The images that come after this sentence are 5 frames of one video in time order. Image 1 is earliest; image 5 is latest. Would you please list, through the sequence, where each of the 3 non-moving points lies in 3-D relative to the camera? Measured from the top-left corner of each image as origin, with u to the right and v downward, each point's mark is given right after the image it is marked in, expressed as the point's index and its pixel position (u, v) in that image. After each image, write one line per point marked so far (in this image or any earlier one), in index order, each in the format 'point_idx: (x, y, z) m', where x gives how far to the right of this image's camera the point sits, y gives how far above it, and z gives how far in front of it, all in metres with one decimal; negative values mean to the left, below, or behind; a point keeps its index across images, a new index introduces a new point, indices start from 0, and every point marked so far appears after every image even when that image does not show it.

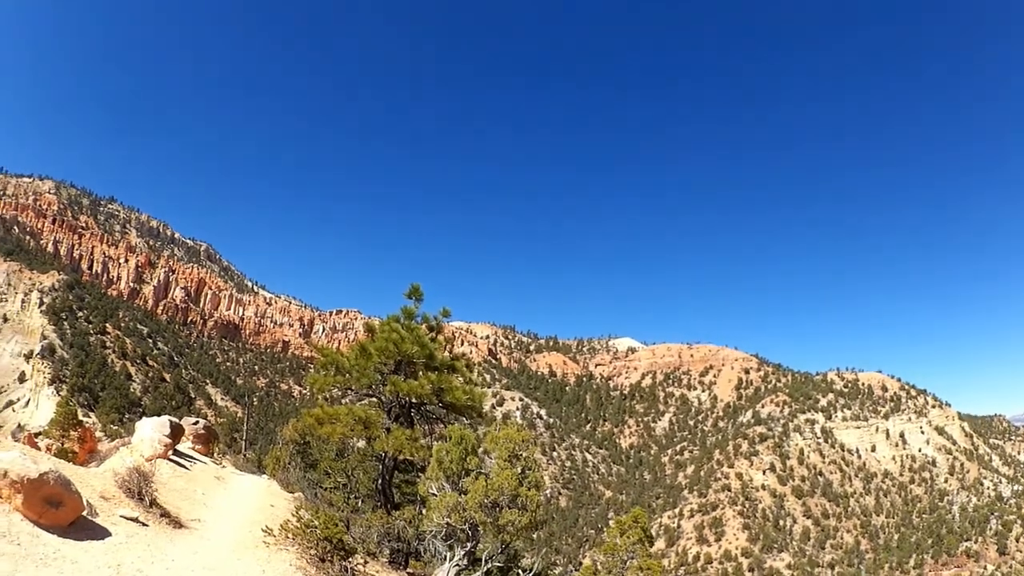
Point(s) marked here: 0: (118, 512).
0: (-11.6, -6.5, +17.3) m
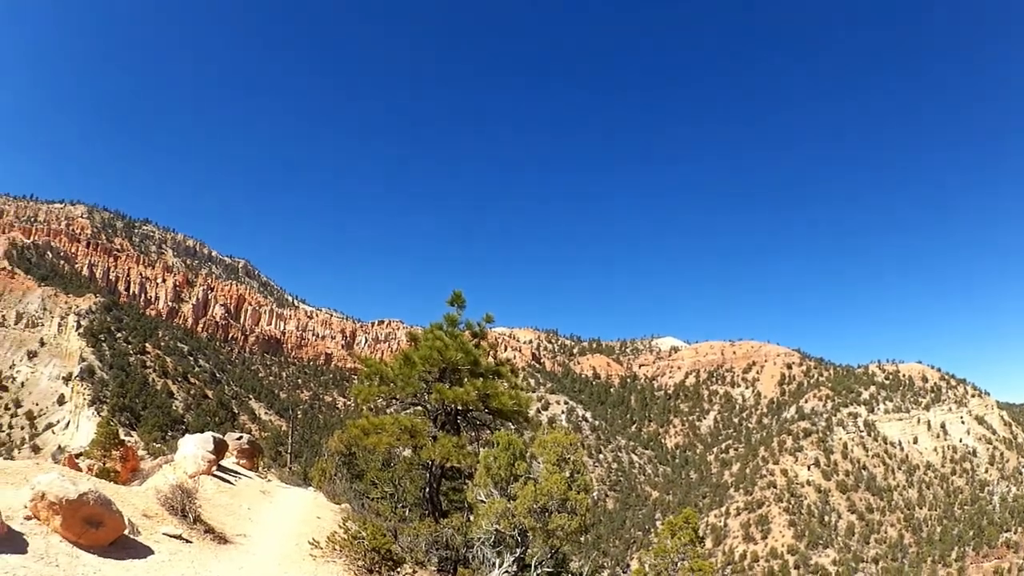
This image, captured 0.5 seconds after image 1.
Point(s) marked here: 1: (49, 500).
0: (-10.4, -7.1, +17.4) m
1: (-10.4, -4.8, +13.2) m
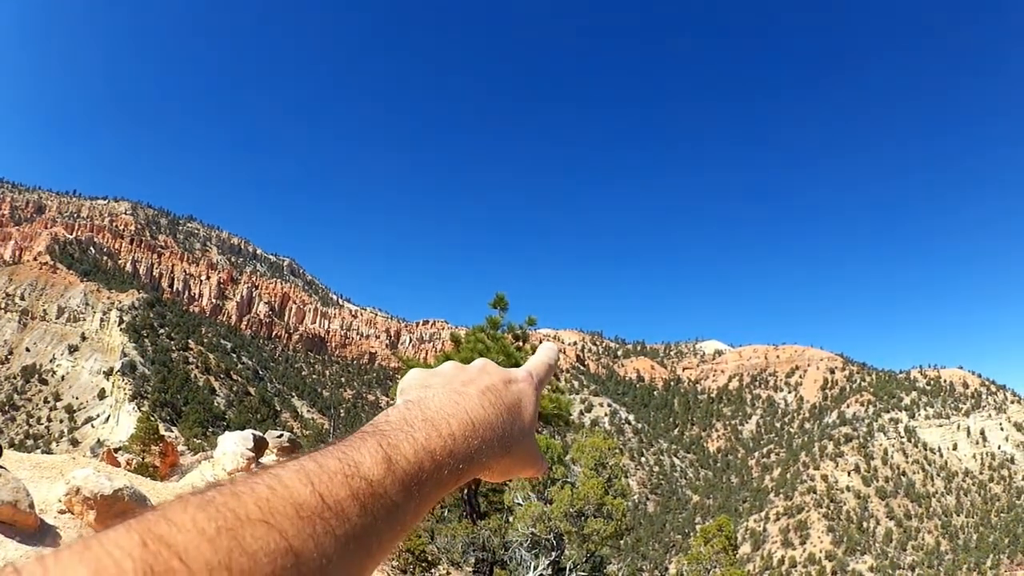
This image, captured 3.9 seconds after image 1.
0: (-9.3, -7.0, +17.4) m
1: (-9.6, -4.7, +13.2) m
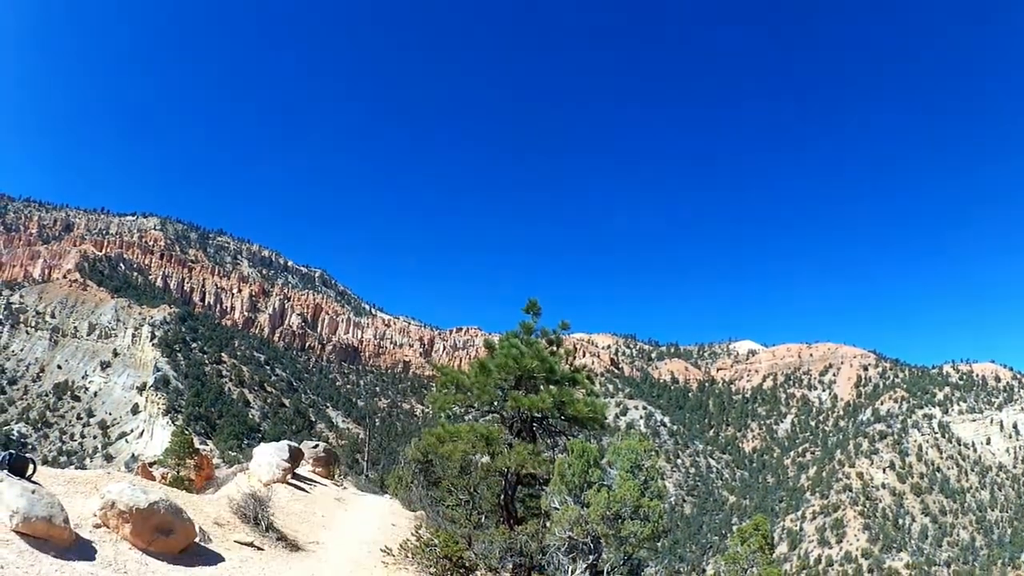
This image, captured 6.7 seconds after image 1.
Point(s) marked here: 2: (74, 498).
0: (-8.3, -7.4, +17.4) m
1: (-8.9, -5.0, +13.2) m
2: (-10.7, -5.1, +14.4) m
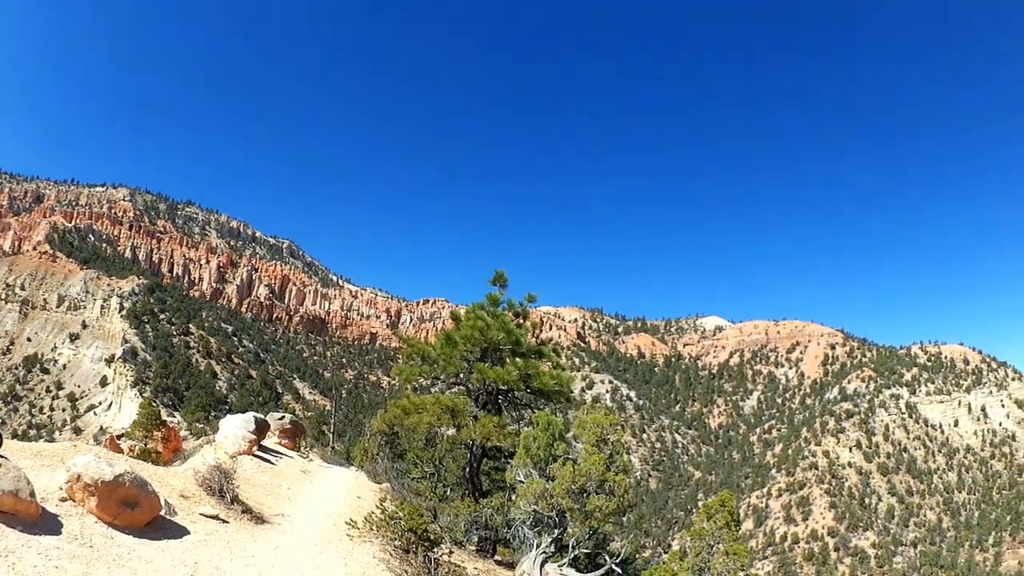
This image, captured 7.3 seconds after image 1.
0: (-9.4, -6.6, +17.6) m
1: (-9.6, -4.4, +13.3) m
2: (-11.5, -4.4, +14.4) m
